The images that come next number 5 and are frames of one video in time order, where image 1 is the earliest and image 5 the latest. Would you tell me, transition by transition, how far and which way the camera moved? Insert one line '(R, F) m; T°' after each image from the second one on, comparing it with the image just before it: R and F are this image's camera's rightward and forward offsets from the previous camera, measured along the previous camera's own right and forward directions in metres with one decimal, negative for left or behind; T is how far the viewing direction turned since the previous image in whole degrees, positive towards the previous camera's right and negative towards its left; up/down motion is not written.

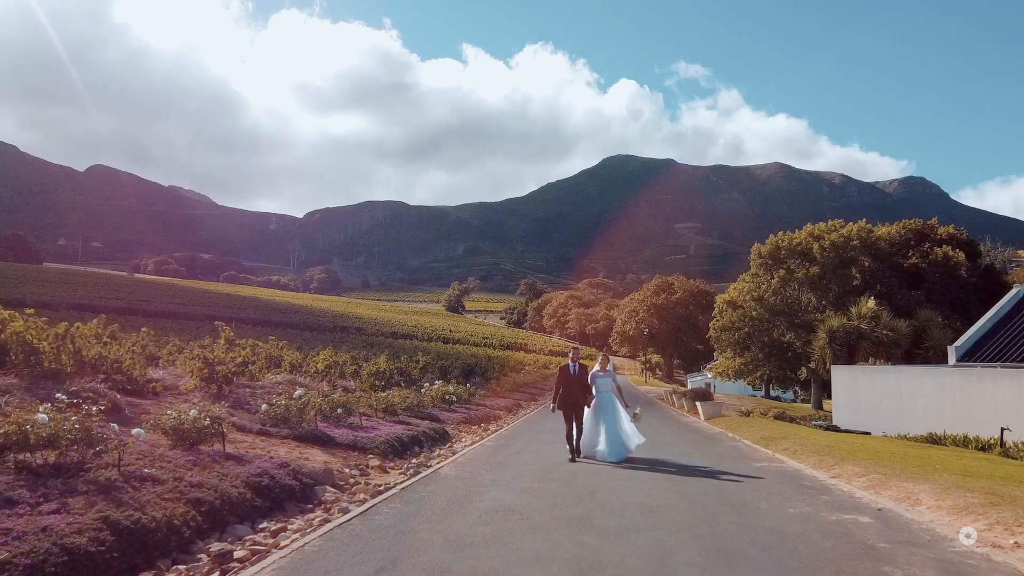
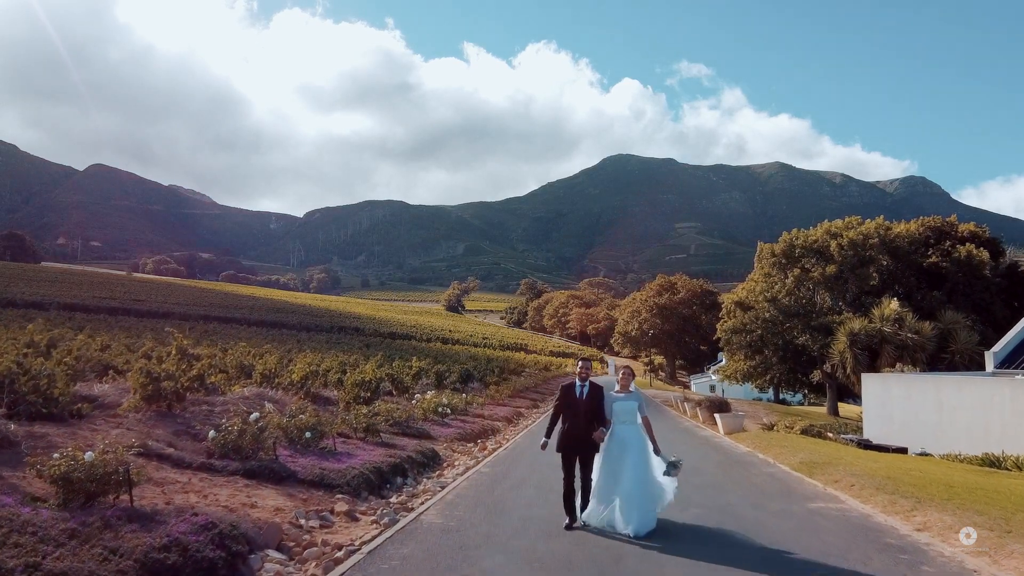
(0.0, +1.6) m; 0°
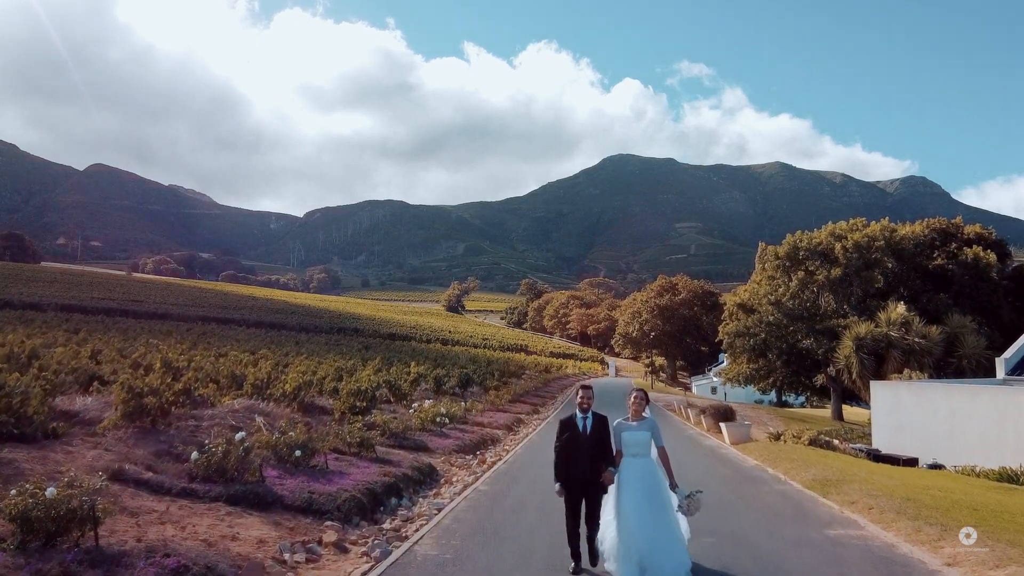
(0.0, +0.4) m; 0°
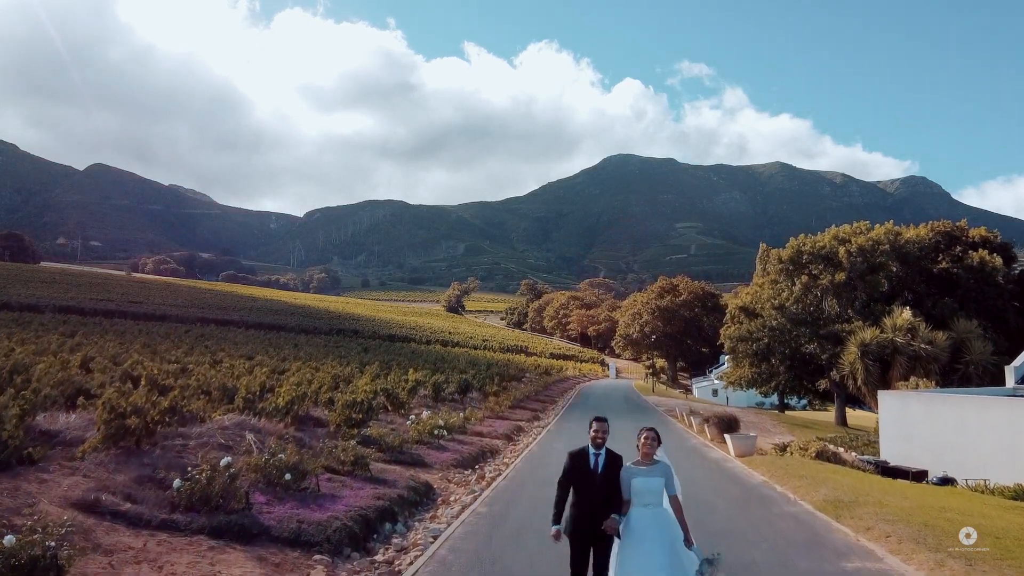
(0.0, +0.4) m; 0°
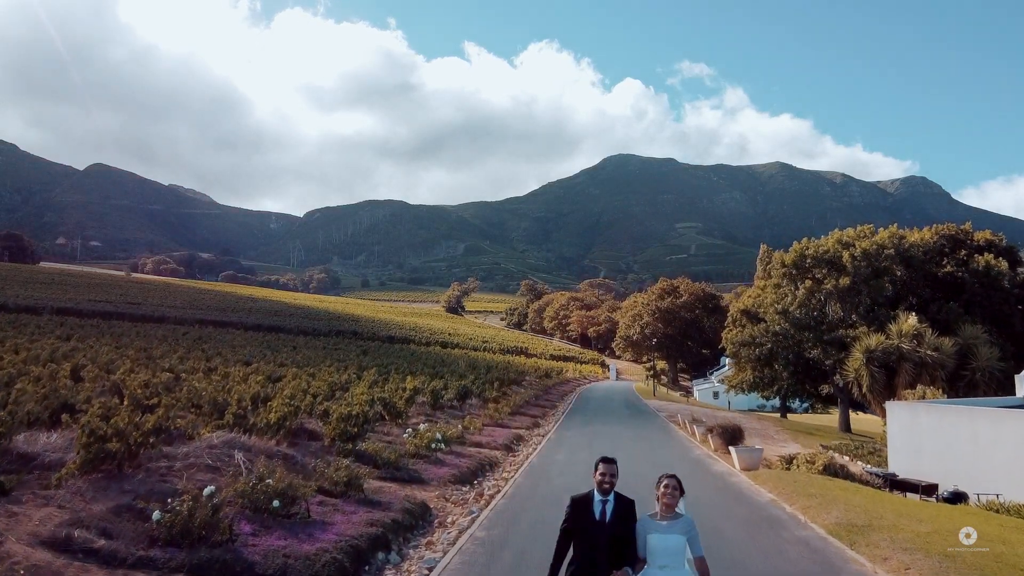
(0.0, +0.4) m; 0°
